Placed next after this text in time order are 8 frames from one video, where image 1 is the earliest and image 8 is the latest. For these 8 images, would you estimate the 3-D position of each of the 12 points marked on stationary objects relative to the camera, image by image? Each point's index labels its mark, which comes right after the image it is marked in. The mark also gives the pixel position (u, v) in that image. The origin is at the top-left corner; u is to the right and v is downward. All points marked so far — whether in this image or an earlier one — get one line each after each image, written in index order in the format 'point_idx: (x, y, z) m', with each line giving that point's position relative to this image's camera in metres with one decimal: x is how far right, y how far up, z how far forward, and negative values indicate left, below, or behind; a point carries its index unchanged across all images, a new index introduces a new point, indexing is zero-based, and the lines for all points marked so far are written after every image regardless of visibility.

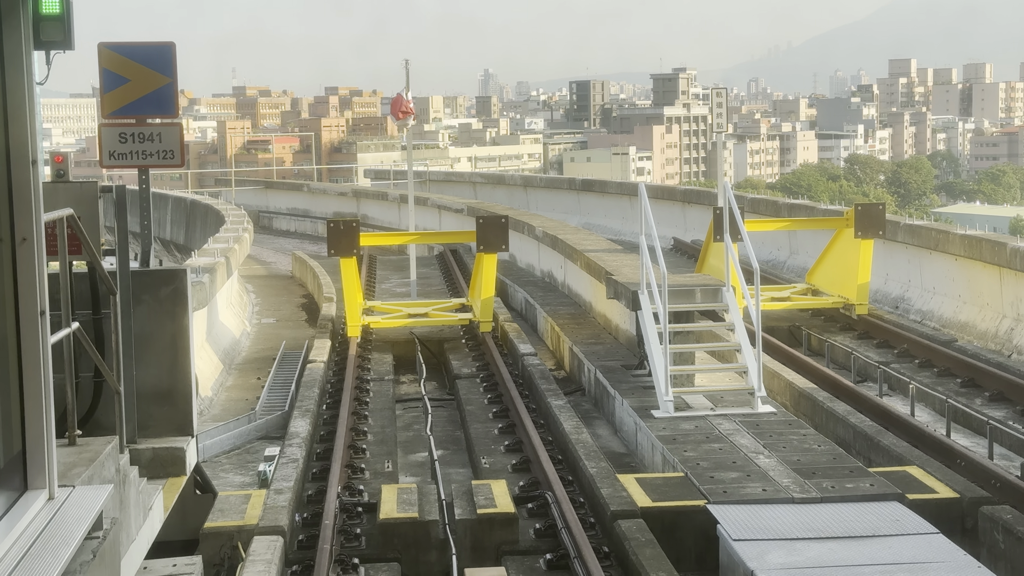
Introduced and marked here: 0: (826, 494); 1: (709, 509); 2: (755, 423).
0: (+1.4, -0.9, +6.2) m
1: (+0.9, -1.0, +6.0) m
2: (+1.3, -0.7, +7.6) m
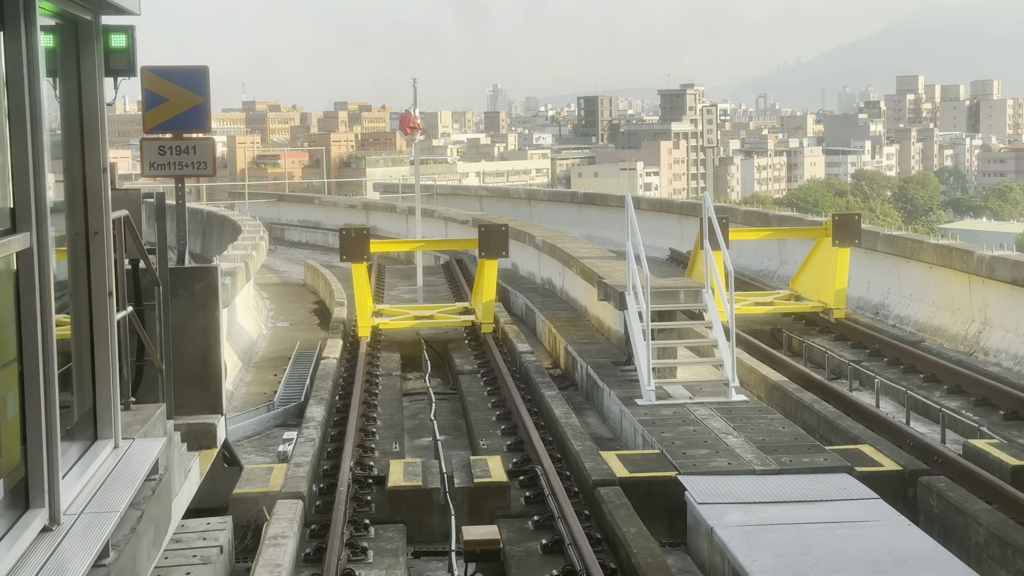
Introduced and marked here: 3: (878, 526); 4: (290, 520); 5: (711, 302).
0: (+1.4, -0.9, +7.0) m
1: (+0.8, -0.9, +6.8) m
2: (+1.3, -0.7, +8.4) m
3: (+1.6, -1.0, +6.0) m
4: (-1.0, -1.1, +6.3) m
5: (+1.3, -0.1, +9.3) m
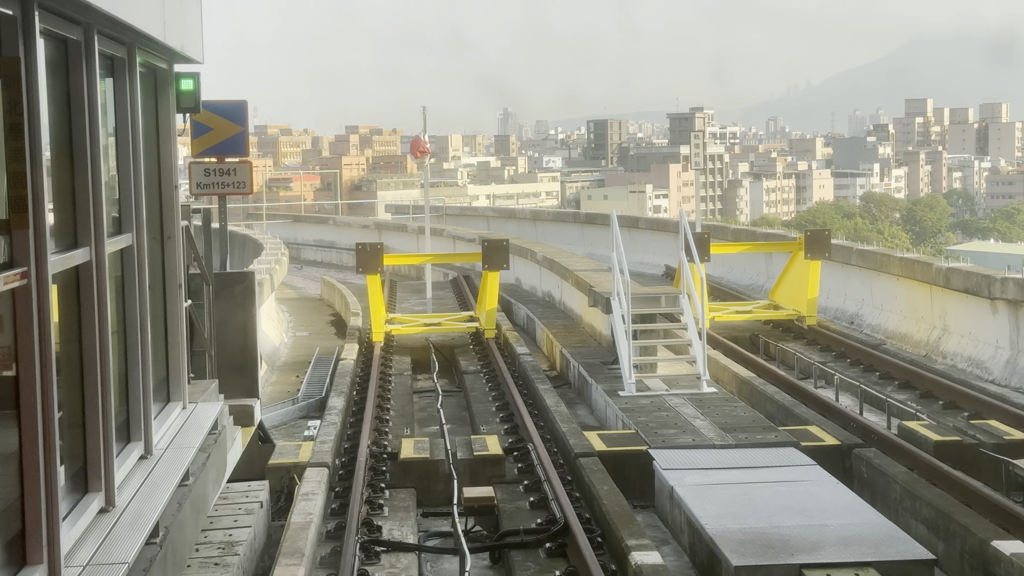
0: (+1.3, -0.9, +8.1) m
1: (+0.8, -0.9, +8.0) m
2: (+1.3, -0.8, +9.6) m
3: (+1.5, -1.0, +7.2) m
4: (-1.0, -1.0, +7.5) m
5: (+1.3, -0.1, +10.5) m
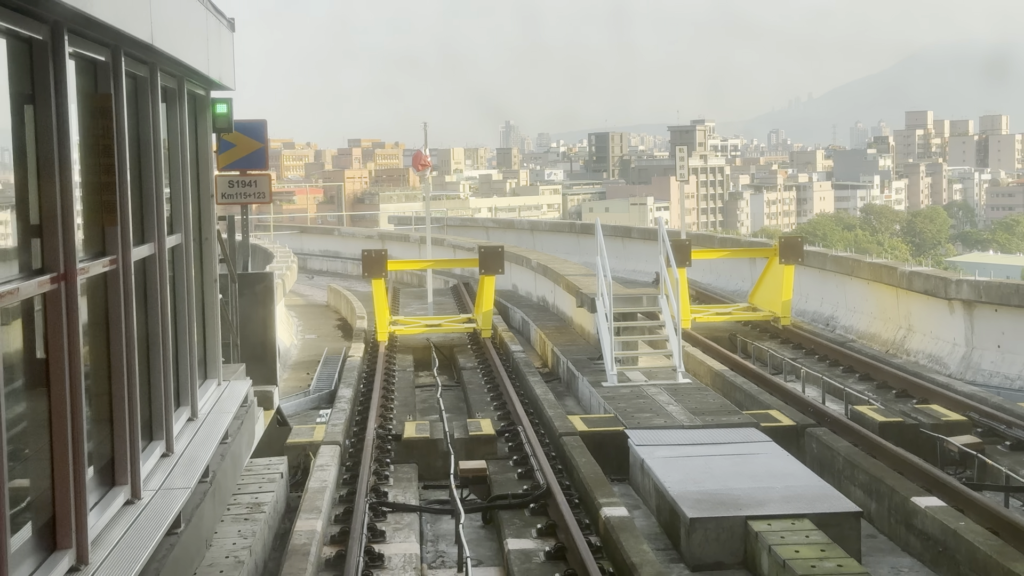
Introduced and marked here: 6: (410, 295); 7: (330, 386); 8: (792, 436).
0: (+1.3, -0.9, +9.1) m
1: (+0.7, -0.9, +9.0) m
2: (+1.2, -0.8, +10.6) m
3: (+1.5, -1.0, +8.1) m
4: (-1.1, -1.0, +8.5) m
5: (+1.3, -0.2, +11.5) m
6: (-1.4, -0.1, +19.4) m
7: (-1.6, -0.9, +12.3) m
8: (+1.8, -1.0, +9.0) m
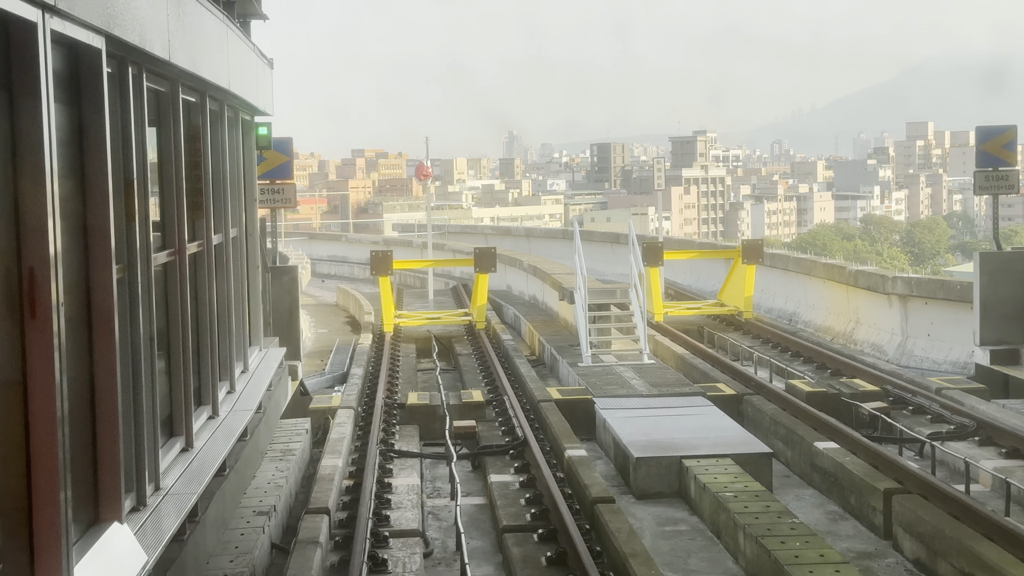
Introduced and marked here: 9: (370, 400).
0: (+1.2, -0.8, +10.9) m
1: (+0.6, -0.8, +10.7) m
2: (+1.1, -0.7, +12.3) m
3: (+1.4, -0.9, +9.9) m
4: (-1.2, -1.0, +10.2) m
5: (+1.2, -0.1, +13.2) m
6: (-1.5, -0.1, +21.1) m
7: (-1.7, -0.8, +14.0) m
8: (+1.7, -0.9, +10.7) m
9: (-1.2, -0.9, +11.5) m
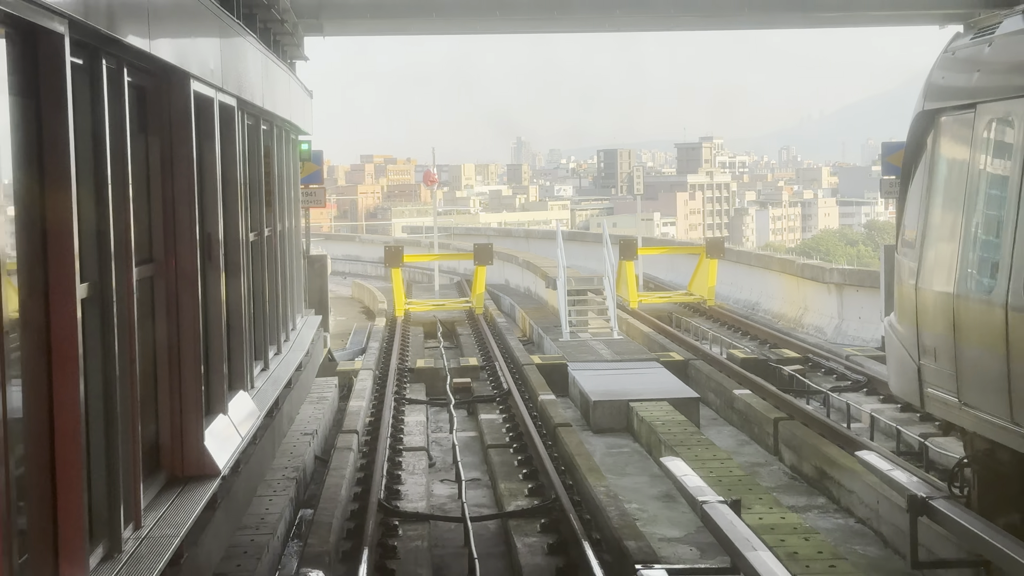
0: (+1.1, -0.7, +13.3) m
1: (+0.5, -0.7, +13.2) m
2: (+1.0, -0.6, +14.8) m
3: (+1.3, -0.8, +12.3) m
4: (-1.3, -0.8, +12.7) m
5: (+1.1, 0.0, +15.7) m
6: (-1.5, 0.0, +23.6) m
7: (-1.8, -0.7, +16.5) m
8: (+1.6, -0.8, +13.2) m
9: (-1.3, -0.8, +14.0) m
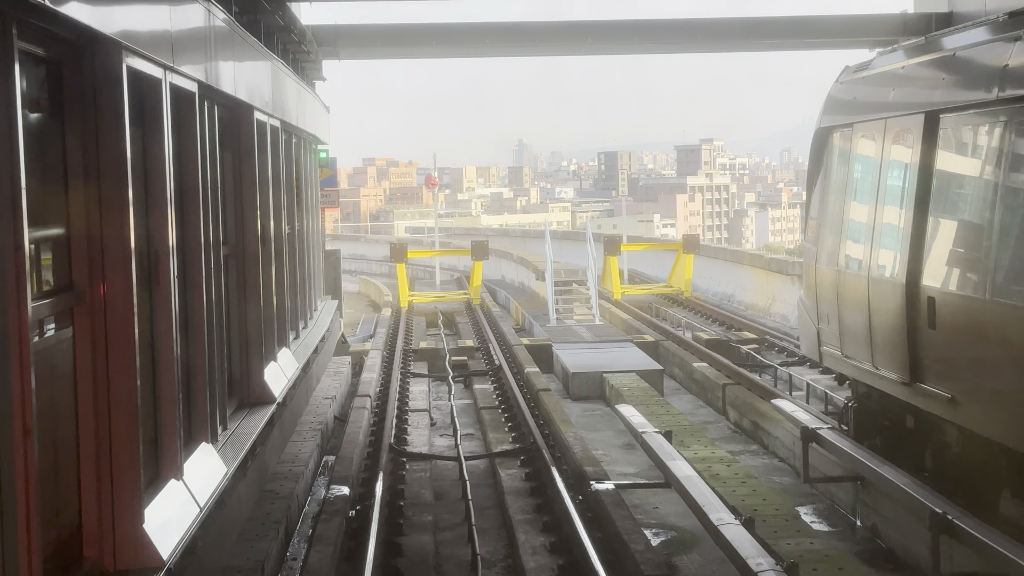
0: (+1.0, -0.6, +15.1) m
1: (+0.4, -0.6, +14.9) m
2: (+0.9, -0.5, +16.6) m
3: (+1.2, -0.6, +14.1) m
4: (-1.4, -0.7, +14.5) m
5: (+1.0, +0.1, +17.5) m
6: (-1.6, +0.1, +25.4) m
7: (-1.9, -0.6, +18.3) m
8: (+1.5, -0.6, +15.0) m
9: (-1.4, -0.7, +15.7) m
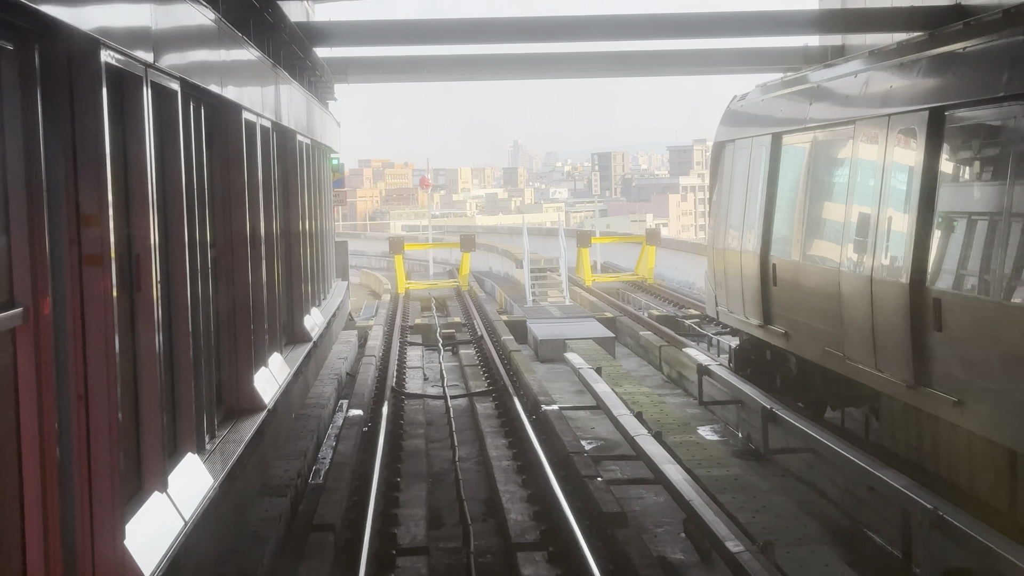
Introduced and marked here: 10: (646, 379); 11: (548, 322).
0: (+0.7, -0.4, +17.9) m
1: (+0.2, -0.4, +17.7) m
2: (+0.7, -0.3, +19.4) m
3: (+0.9, -0.4, +16.9) m
4: (-1.7, -0.5, +17.3) m
5: (+0.7, +0.3, +20.3) m
6: (-1.9, +0.3, +28.2) m
7: (-2.1, -0.4, +21.1) m
8: (+1.3, -0.4, +17.8) m
9: (-1.6, -0.5, +18.5) m
10: (+1.3, -0.9, +13.7) m
11: (+0.5, -0.4, +17.2) m
